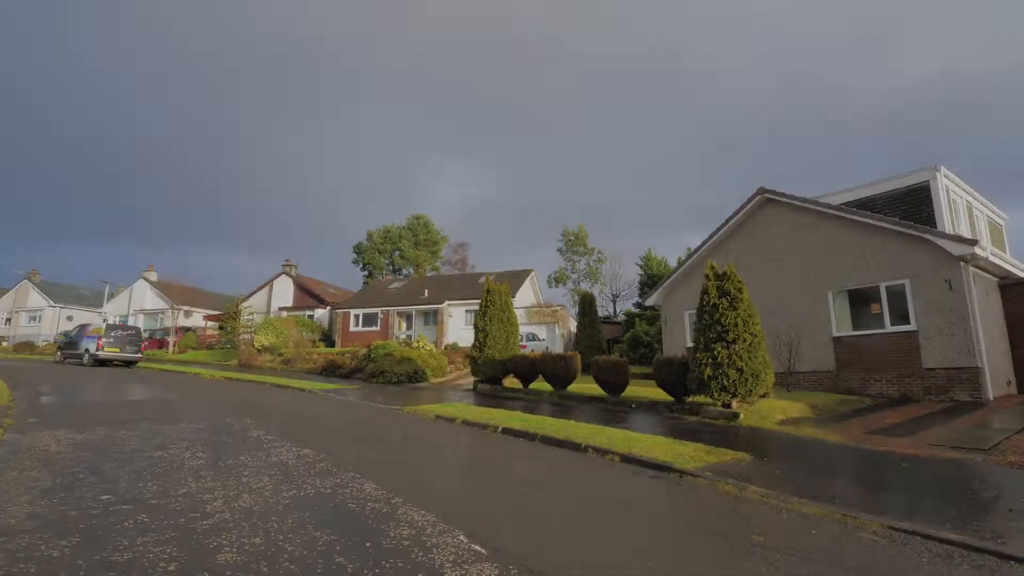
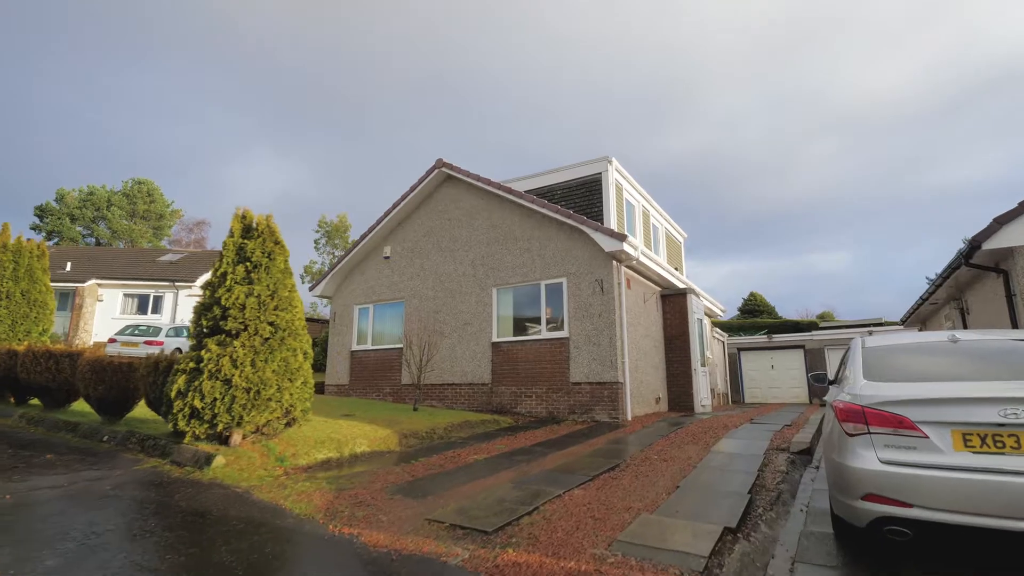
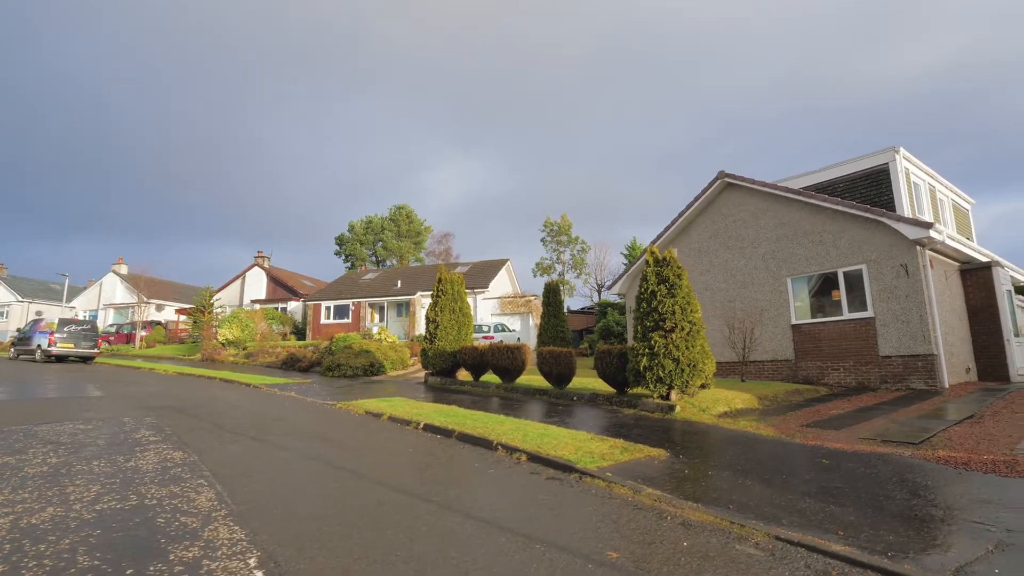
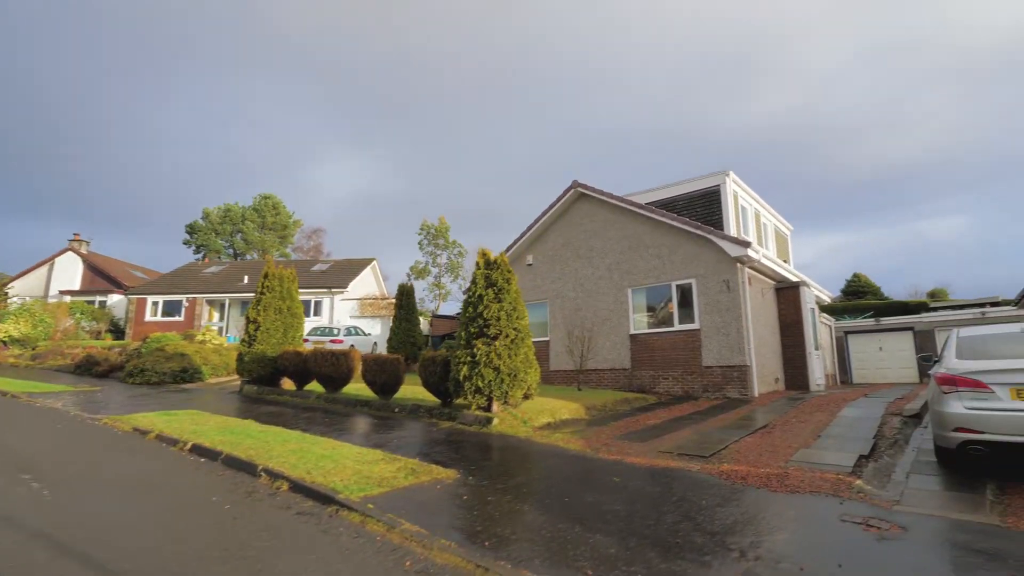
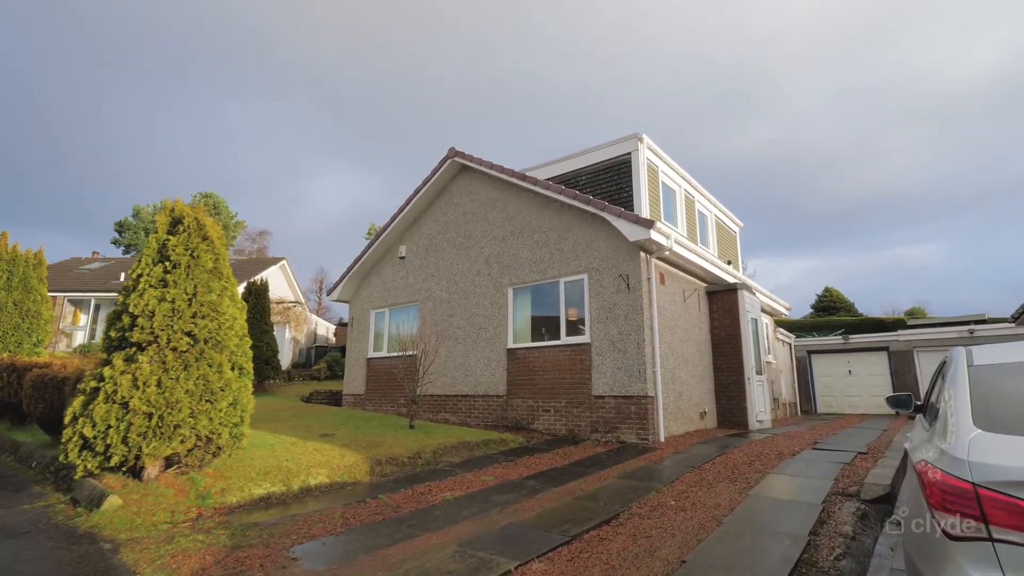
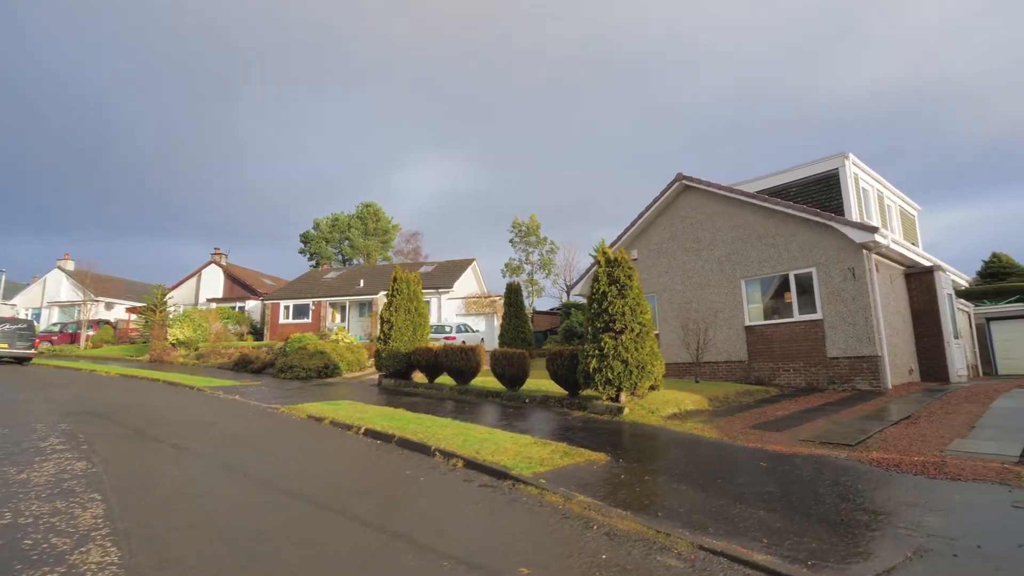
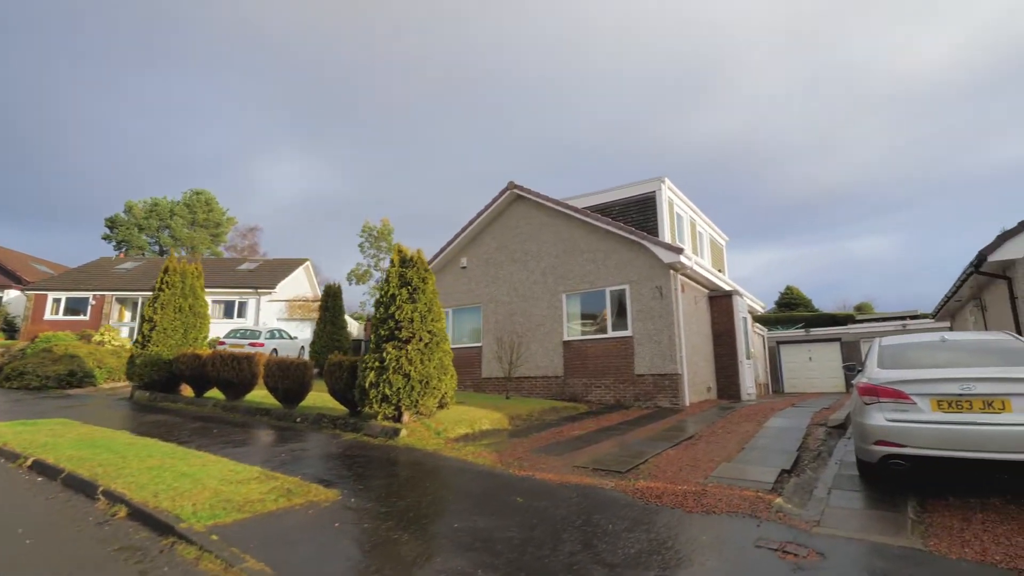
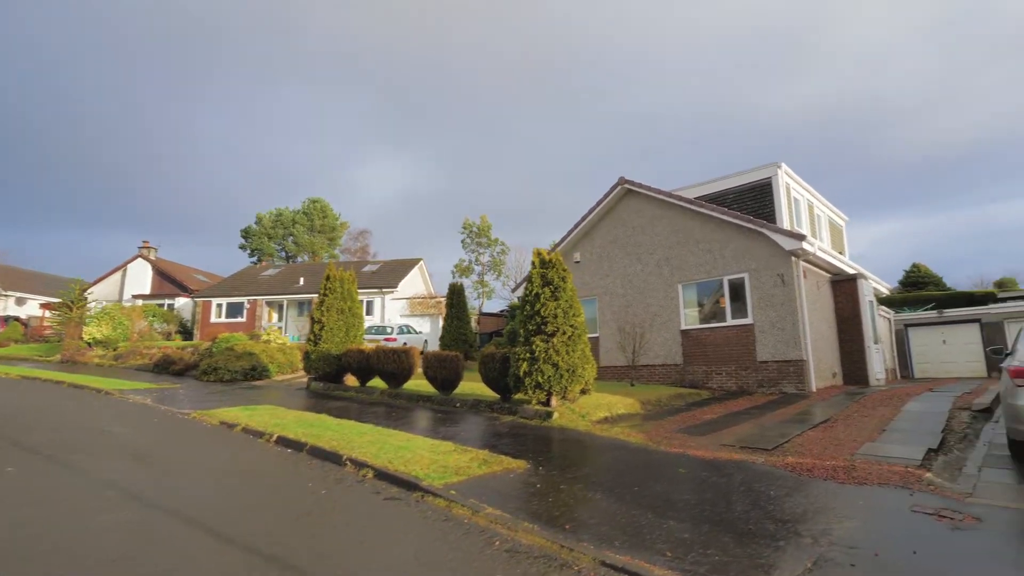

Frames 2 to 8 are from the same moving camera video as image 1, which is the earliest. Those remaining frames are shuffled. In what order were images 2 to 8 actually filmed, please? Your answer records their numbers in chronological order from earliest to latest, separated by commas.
3, 6, 8, 4, 7, 2, 5
